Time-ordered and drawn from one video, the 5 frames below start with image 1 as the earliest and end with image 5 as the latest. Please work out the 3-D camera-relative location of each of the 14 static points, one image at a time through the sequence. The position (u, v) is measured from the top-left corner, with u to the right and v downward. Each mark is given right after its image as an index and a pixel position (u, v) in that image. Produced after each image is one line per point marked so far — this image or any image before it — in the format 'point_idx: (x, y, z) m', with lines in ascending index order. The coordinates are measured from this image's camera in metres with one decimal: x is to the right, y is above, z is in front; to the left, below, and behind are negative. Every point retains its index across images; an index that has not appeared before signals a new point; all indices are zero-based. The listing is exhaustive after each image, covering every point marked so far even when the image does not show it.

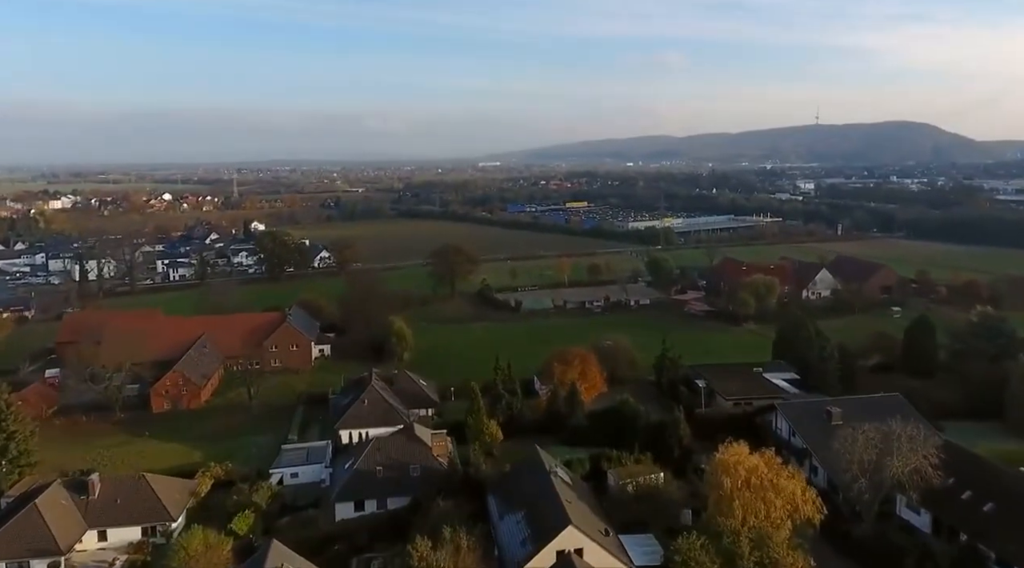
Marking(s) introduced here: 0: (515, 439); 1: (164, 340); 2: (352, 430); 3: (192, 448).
0: (+0.1, -2.9, +13.9) m
1: (-9.2, -1.5, +19.8) m
2: (-2.9, -2.7, +13.6) m
3: (-6.2, -3.2, +14.4) m
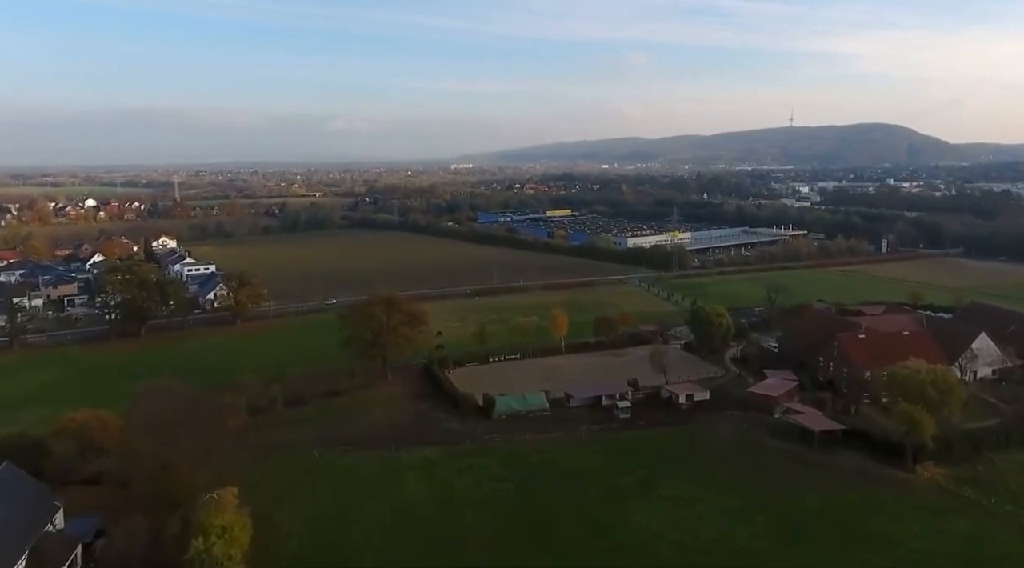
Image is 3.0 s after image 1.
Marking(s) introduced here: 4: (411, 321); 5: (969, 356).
0: (-0.2, -4.7, +2.1) m
1: (-9.7, -3.4, +7.6) m
2: (-3.2, -4.5, +1.8) m
3: (-6.5, -5.0, +2.4) m
4: (-2.6, -1.0, +19.2) m
5: (+11.0, -1.7, +17.9) m
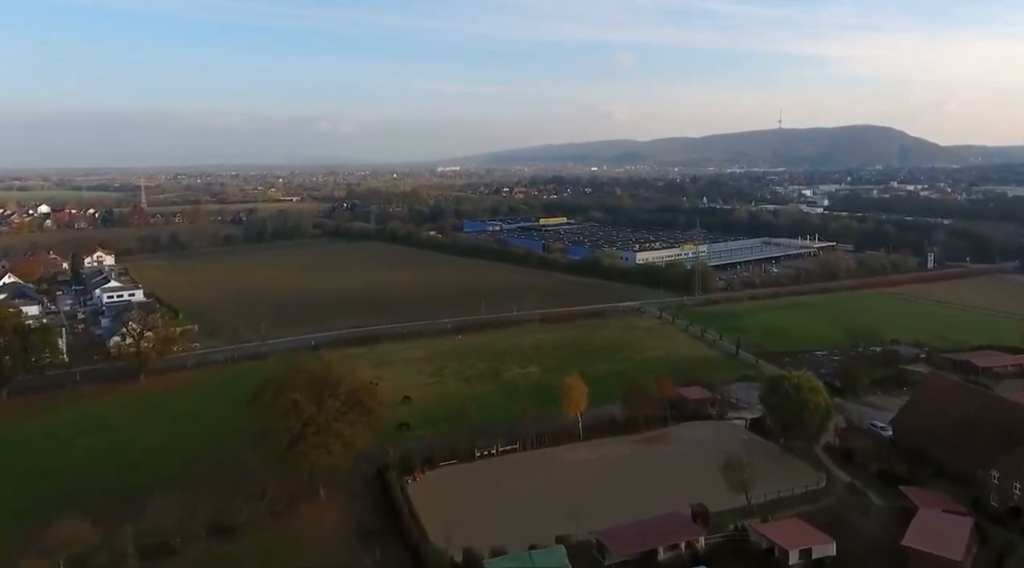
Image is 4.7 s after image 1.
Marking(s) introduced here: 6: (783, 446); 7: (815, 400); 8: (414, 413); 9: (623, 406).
0: (+0.1, -5.8, -4.5) m
1: (-9.5, -4.5, +0.8) m
2: (-2.9, -5.6, -5.0) m
3: (-6.2, -6.1, -4.3) m
4: (-2.7, -2.1, +12.5) m
5: (+10.9, -2.8, +11.4) m
6: (+5.3, -3.1, +14.6) m
7: (+5.7, -2.2, +13.9) m
8: (-2.3, -2.9, +17.3) m
9: (+2.5, -2.6, +16.8) m
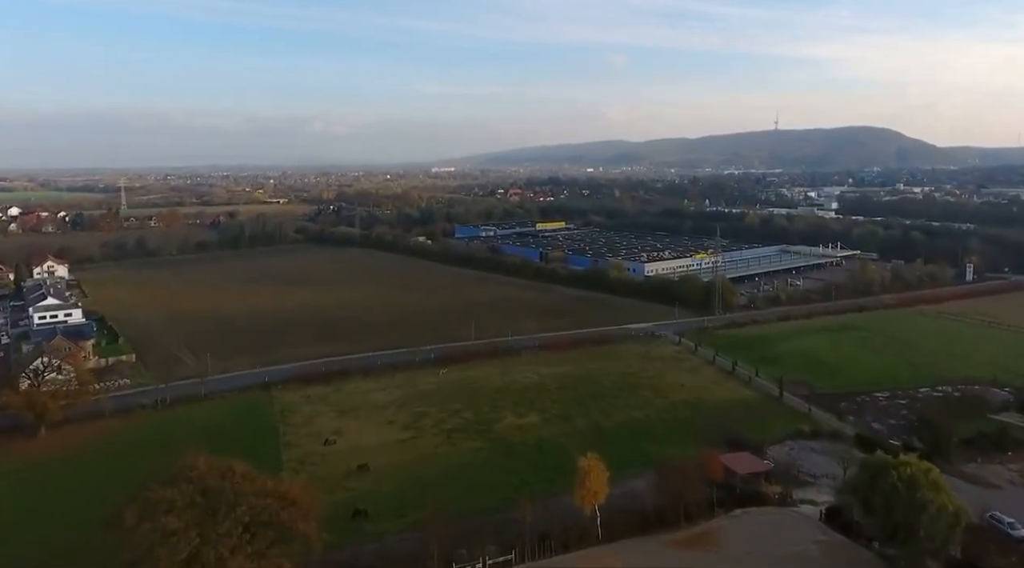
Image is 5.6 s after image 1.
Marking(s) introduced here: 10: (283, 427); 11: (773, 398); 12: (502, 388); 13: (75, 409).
0: (+0.1, -6.4, -8.7) m
1: (-9.5, -5.2, -3.4) m
2: (-2.9, -6.3, -9.2) m
3: (-6.2, -6.8, -8.6) m
4: (-2.7, -2.8, +8.3) m
5: (+10.8, -3.5, +7.3) m
6: (+5.2, -3.8, +10.4) m
7: (+5.6, -2.8, +9.8) m
8: (-2.4, -3.6, +13.1) m
9: (+2.4, -3.3, +12.7) m
10: (-5.3, -3.3, +17.4) m
11: (+6.5, -2.8, +18.5) m
12: (-0.2, -2.7, +19.8) m
13: (-10.3, -2.8, +17.7) m
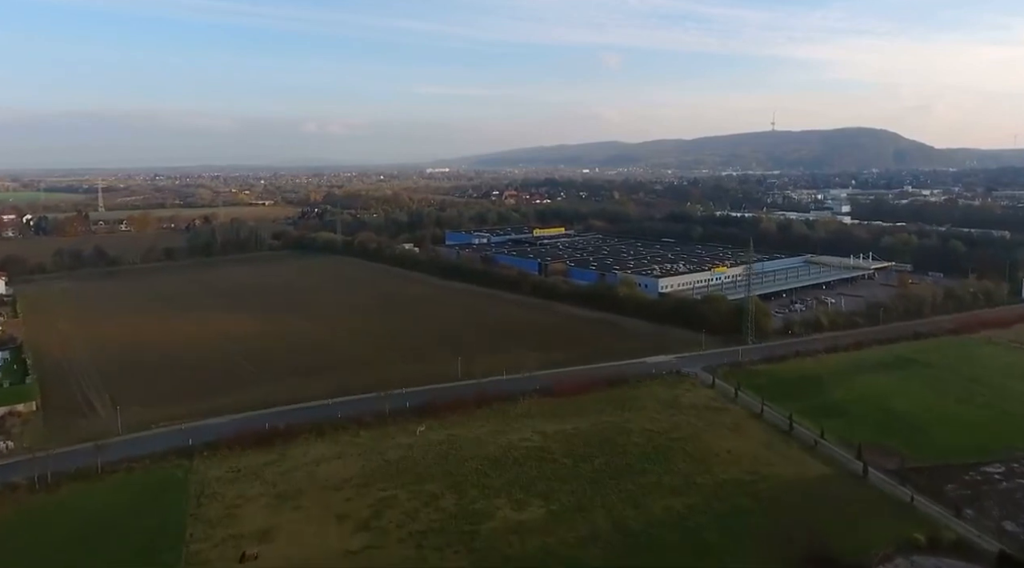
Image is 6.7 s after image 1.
0: (+0.2, -7.2, -13.4) m
1: (-9.5, -5.9, -8.1) m
2: (-2.8, -7.0, -13.8) m
3: (-6.1, -7.5, -13.3) m
4: (-2.8, -3.5, +3.6) m
5: (+10.8, -4.2, +2.7) m
6: (+5.2, -4.6, +5.8) m
7: (+5.5, -3.6, +5.2) m
8: (-2.5, -4.3, +8.5) m
9: (+2.4, -4.0, +8.0) m
10: (-5.4, -4.1, +12.7) m
11: (+6.4, -3.6, +13.9) m
12: (-0.3, -3.5, +15.2) m
13: (-10.4, -3.5, +13.0) m
